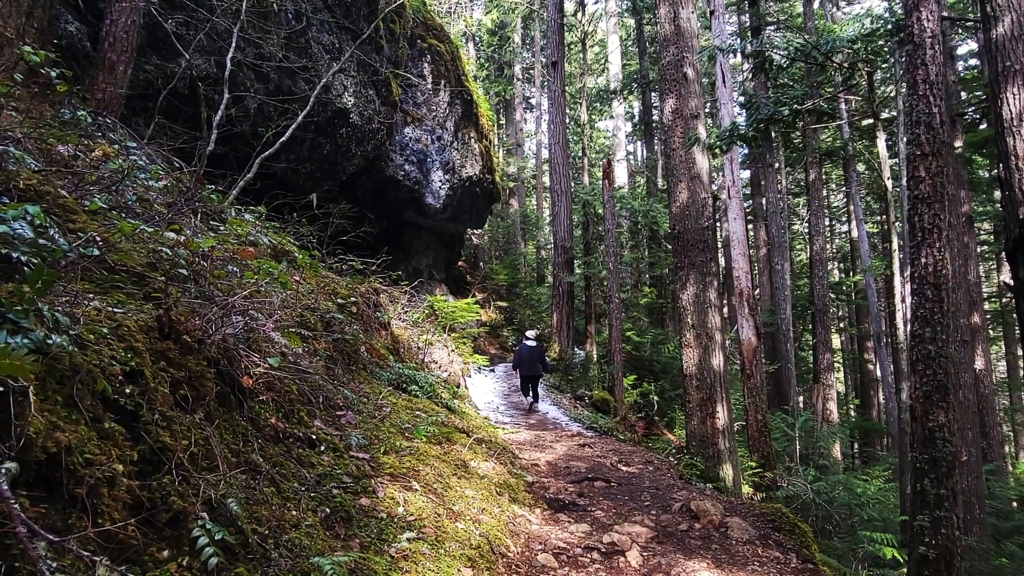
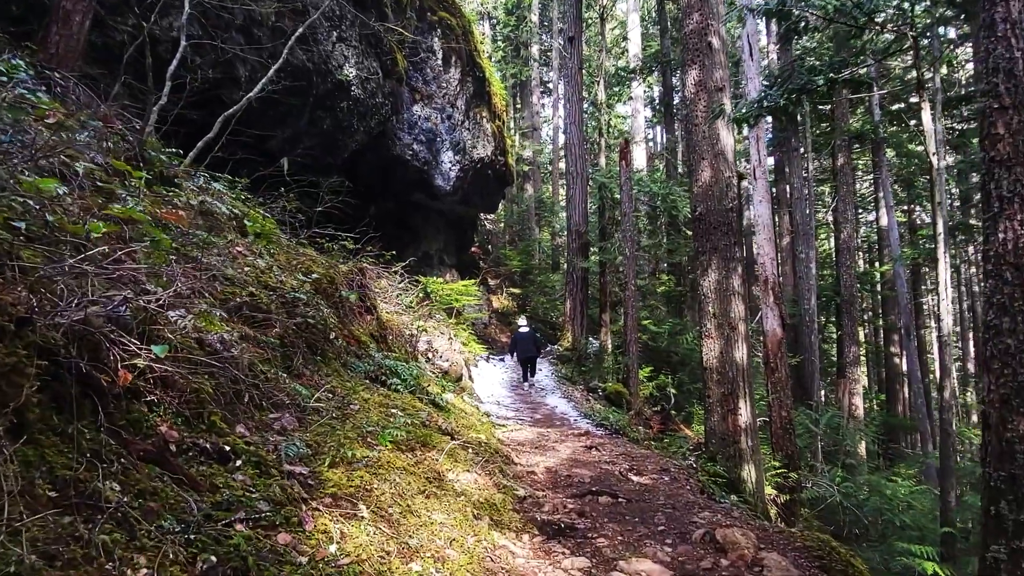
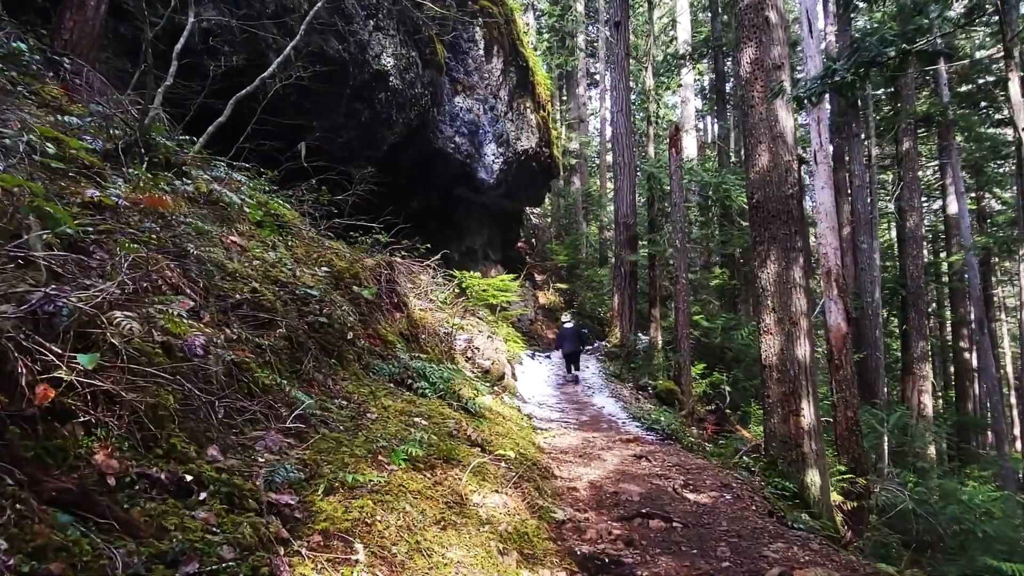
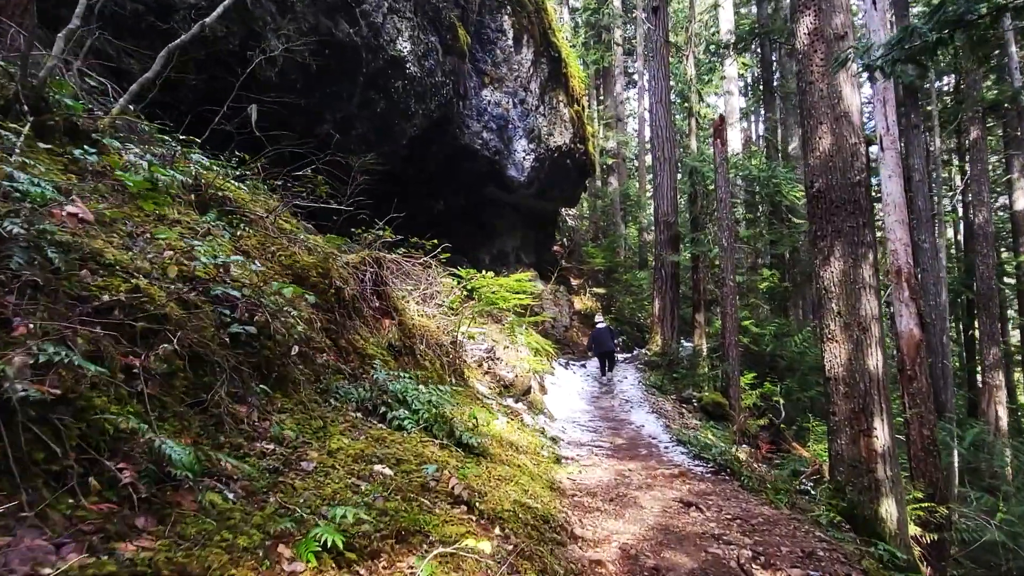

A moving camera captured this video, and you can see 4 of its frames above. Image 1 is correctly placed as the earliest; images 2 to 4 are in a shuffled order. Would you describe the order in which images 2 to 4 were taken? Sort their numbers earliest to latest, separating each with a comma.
2, 3, 4
